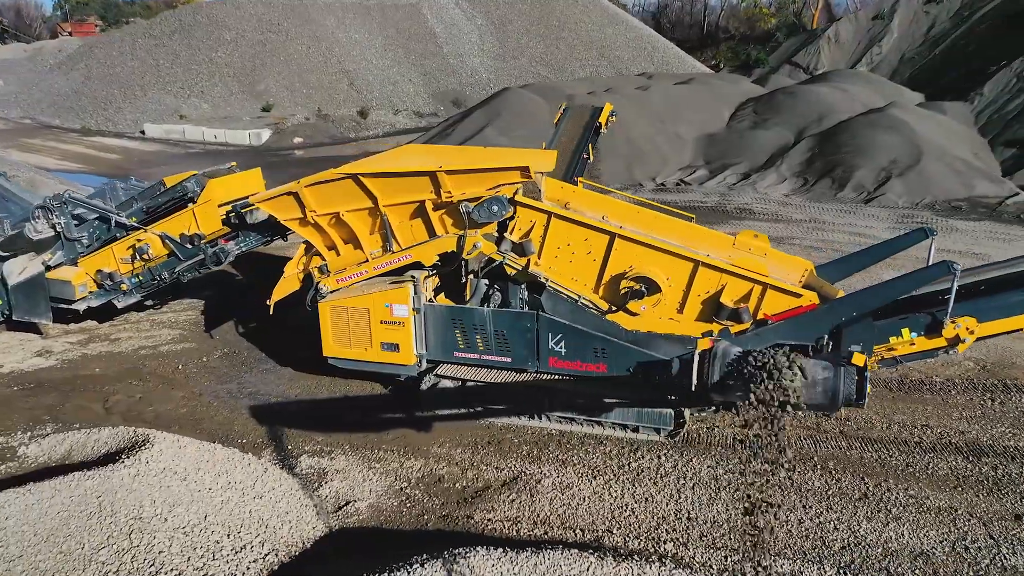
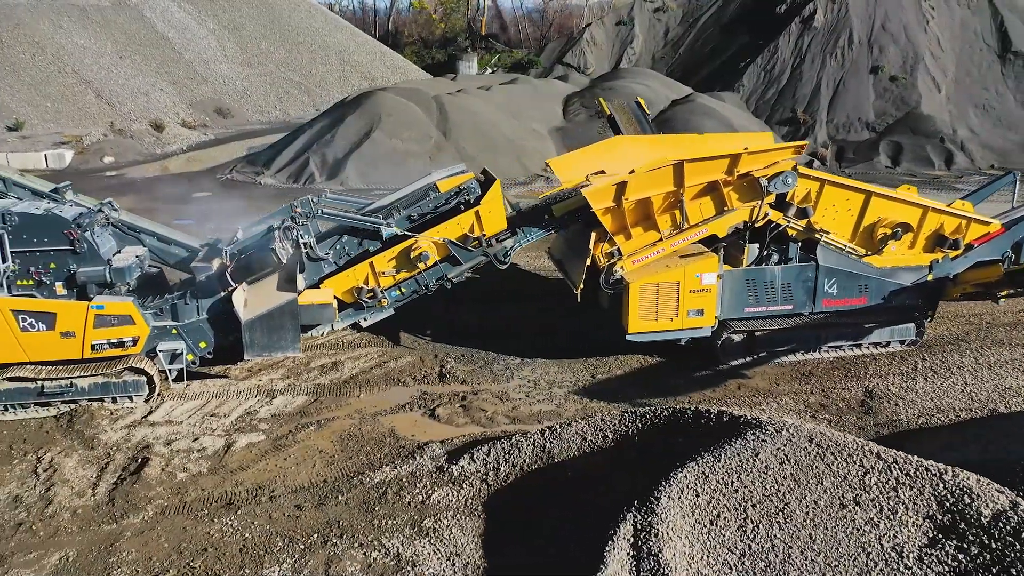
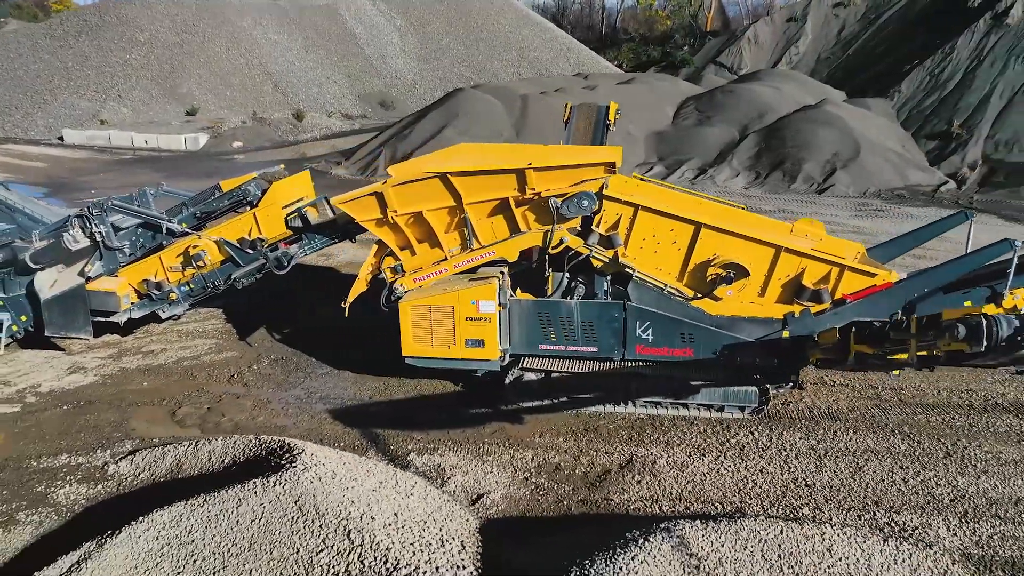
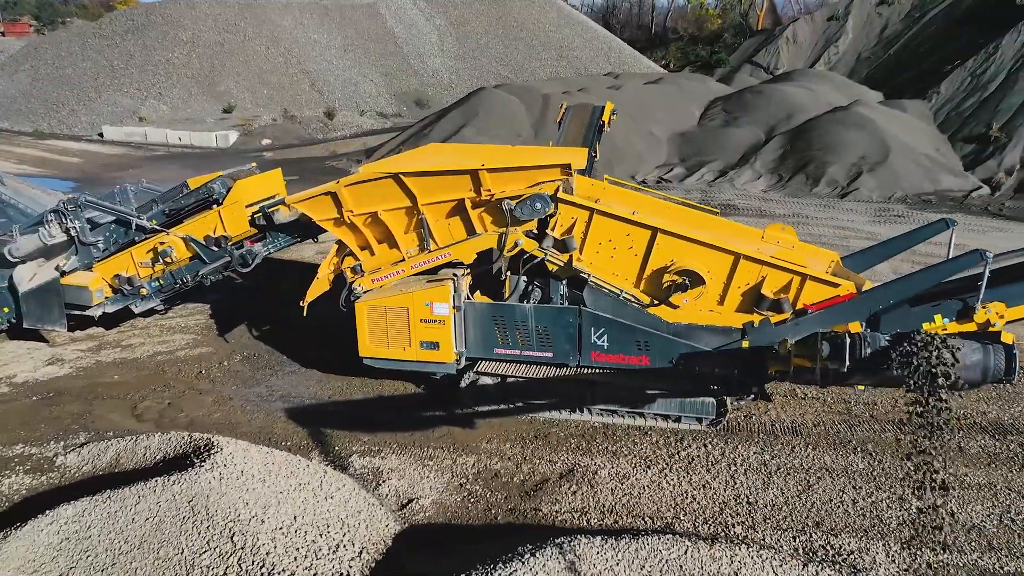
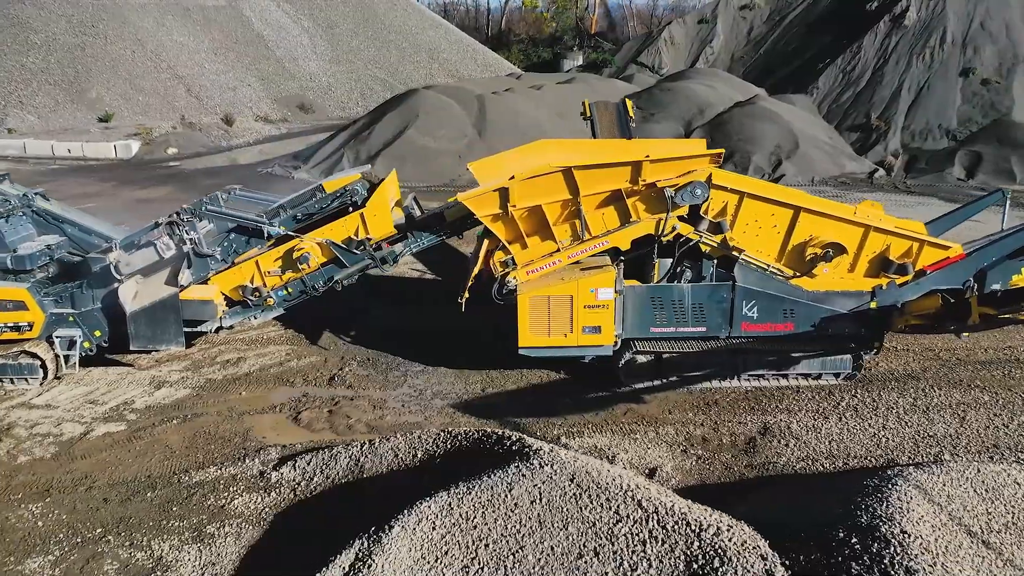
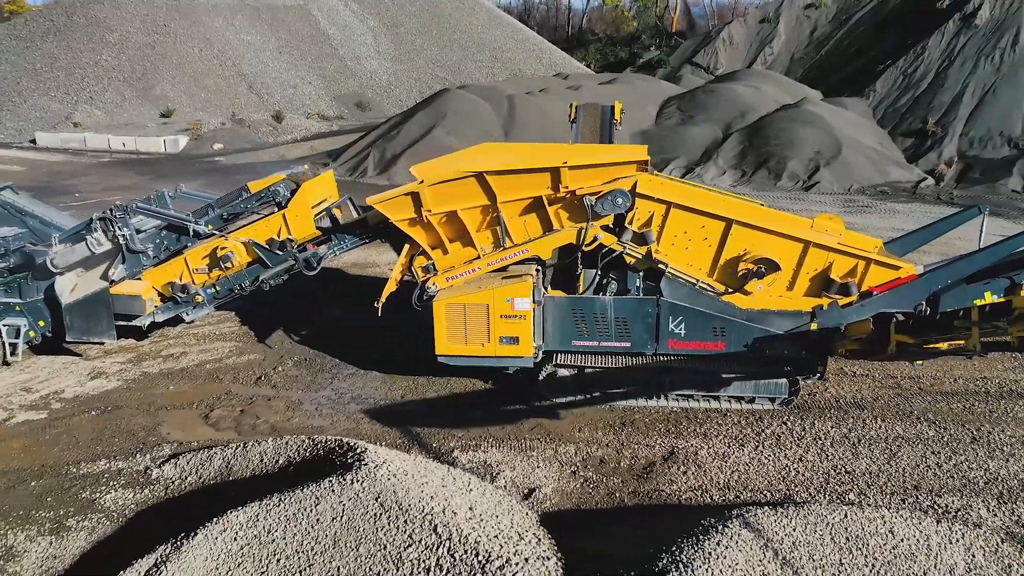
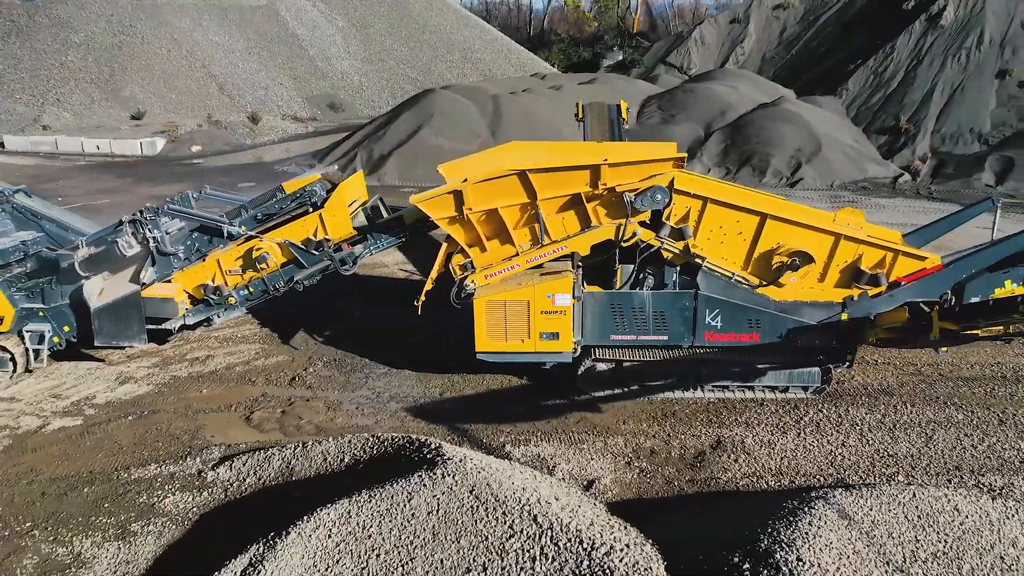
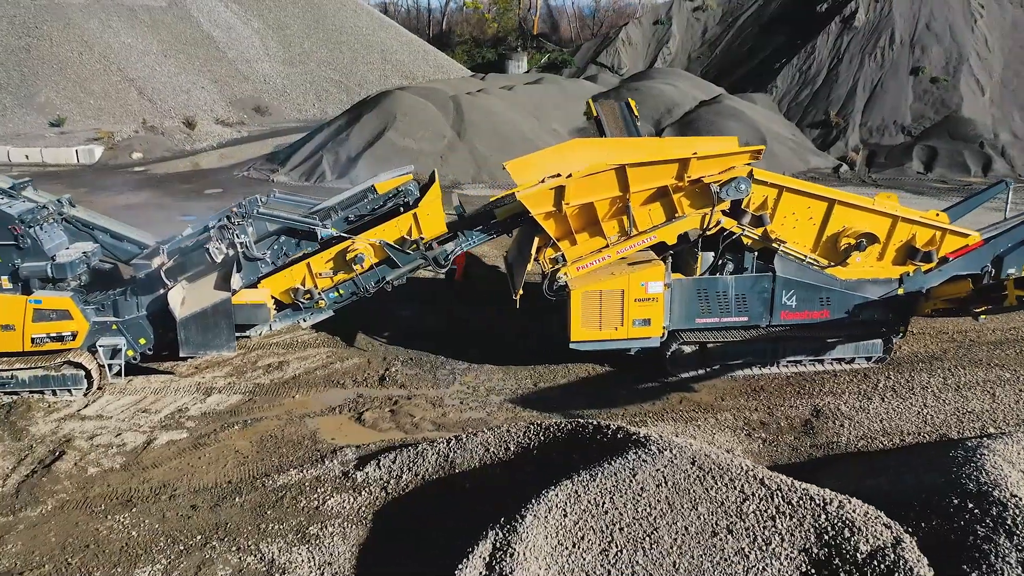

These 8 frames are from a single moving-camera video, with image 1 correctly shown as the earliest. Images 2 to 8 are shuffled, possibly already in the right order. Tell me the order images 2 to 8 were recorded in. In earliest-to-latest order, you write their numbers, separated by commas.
4, 3, 6, 7, 5, 8, 2
